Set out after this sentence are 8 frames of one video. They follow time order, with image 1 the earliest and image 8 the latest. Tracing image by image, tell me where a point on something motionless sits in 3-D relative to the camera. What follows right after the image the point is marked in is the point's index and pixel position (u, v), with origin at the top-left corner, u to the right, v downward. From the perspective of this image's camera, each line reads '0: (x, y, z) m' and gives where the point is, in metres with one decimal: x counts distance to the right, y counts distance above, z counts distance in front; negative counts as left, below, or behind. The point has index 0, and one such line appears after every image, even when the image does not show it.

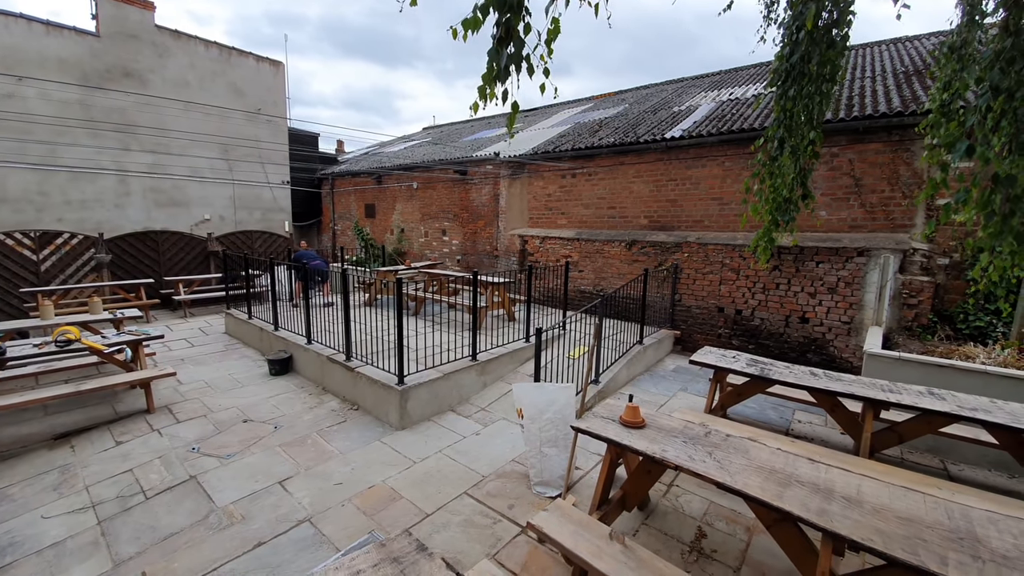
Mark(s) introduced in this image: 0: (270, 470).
0: (-2.0, -1.5, +3.4) m
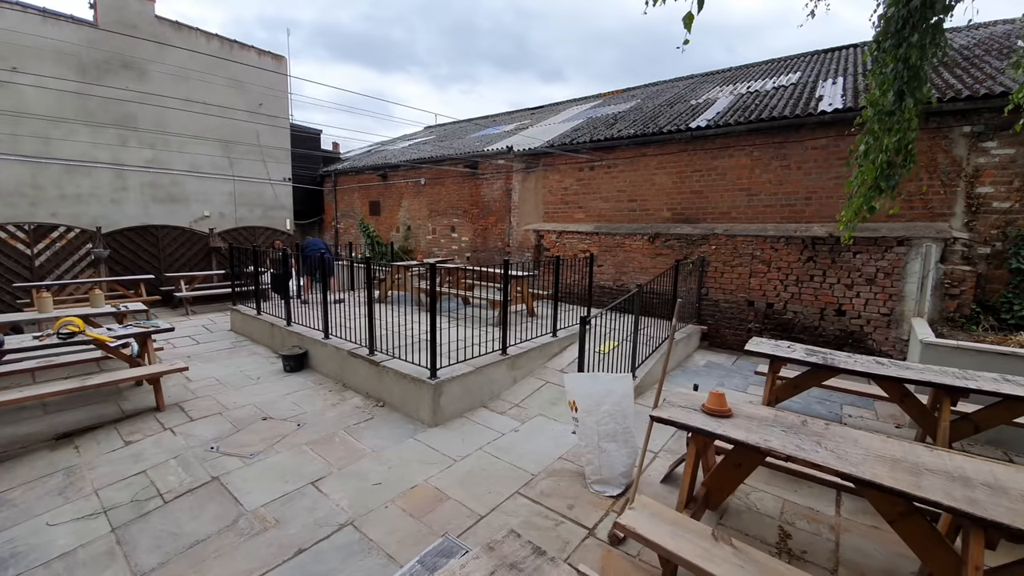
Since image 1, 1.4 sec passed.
0: (-1.6, -1.4, +3.1) m
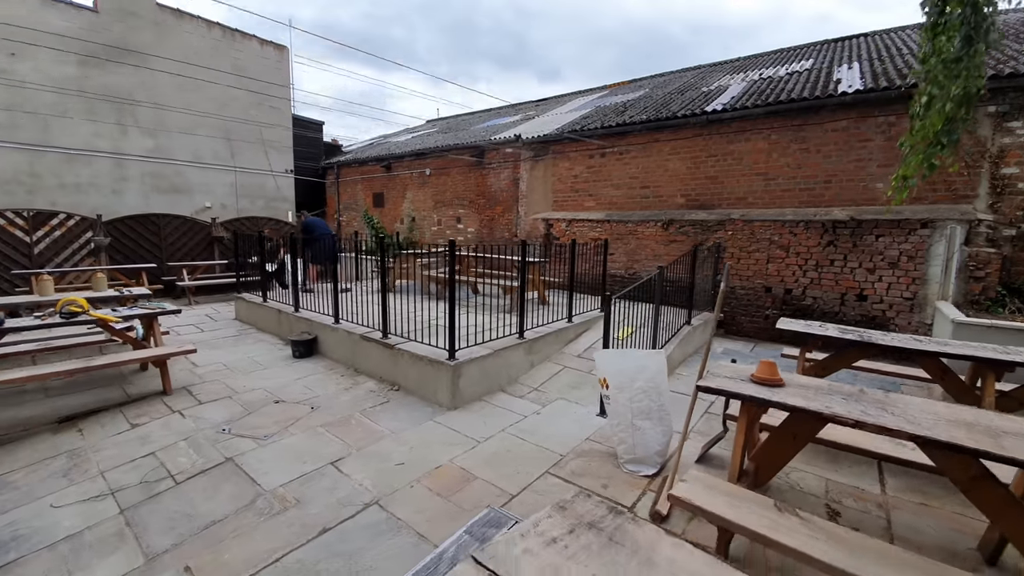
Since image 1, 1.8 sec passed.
0: (-1.4, -1.2, +2.9) m
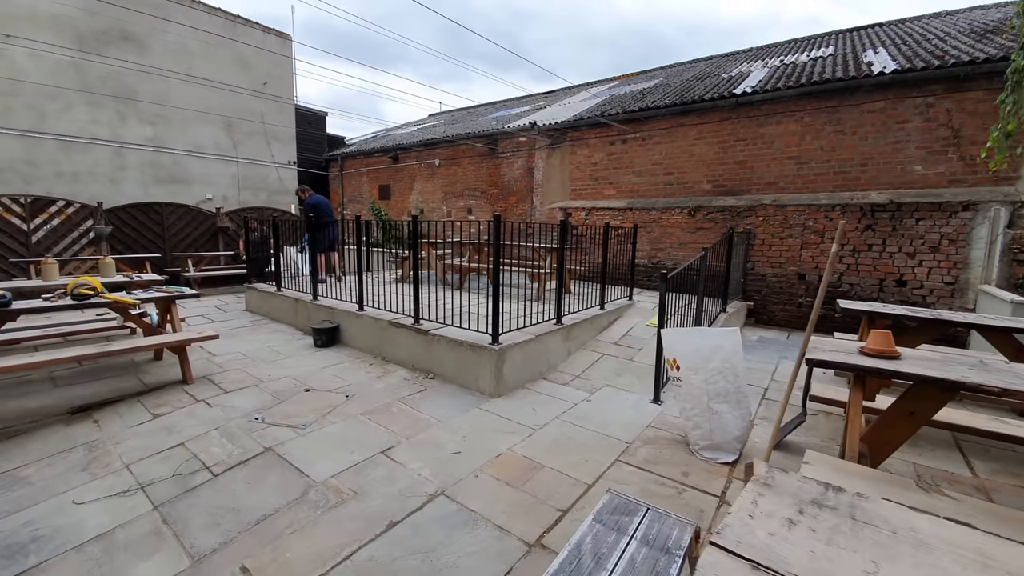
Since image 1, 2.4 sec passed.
0: (-1.0, -1.0, +2.7) m
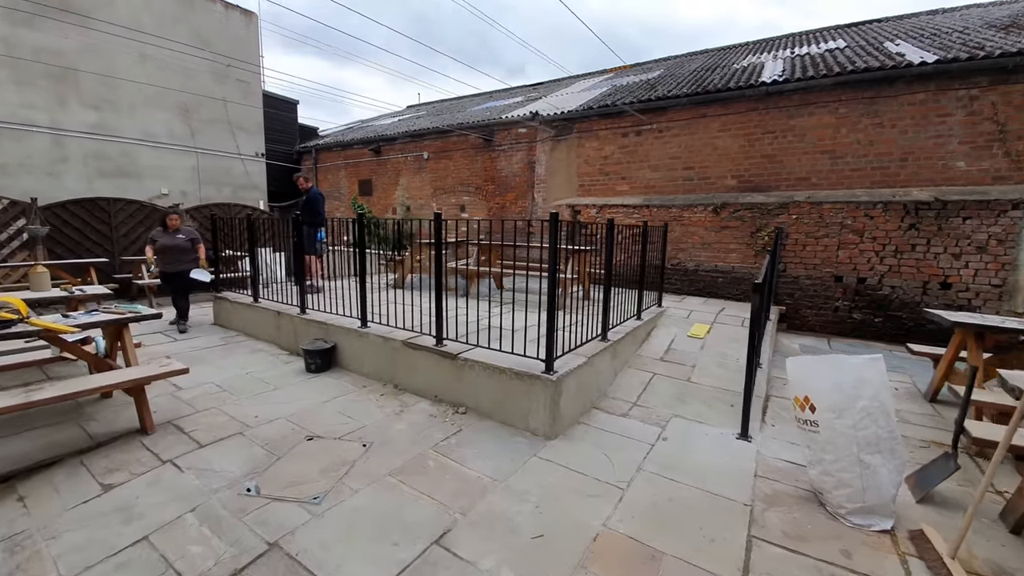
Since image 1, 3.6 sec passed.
0: (-0.5, -1.1, +2.0) m
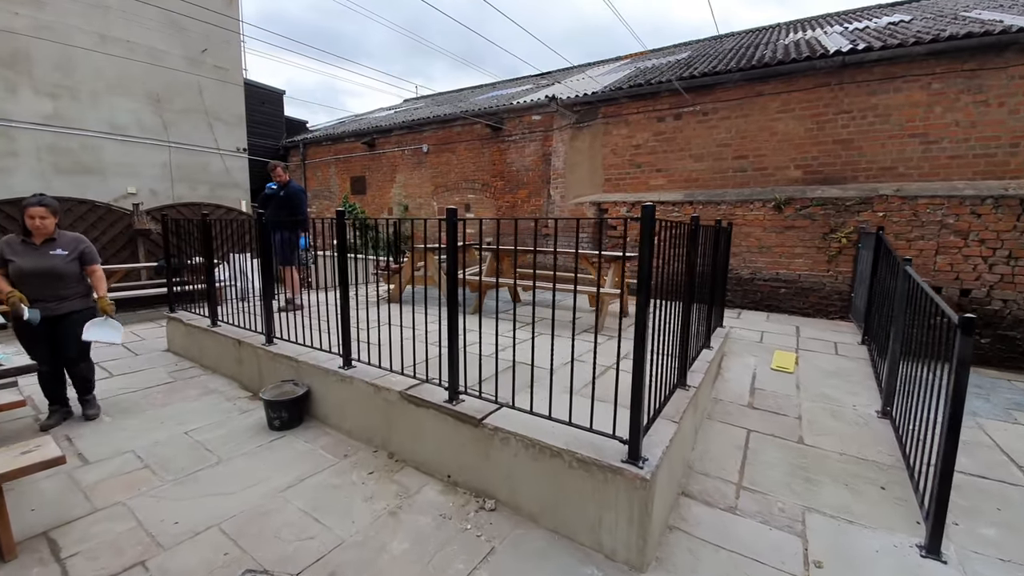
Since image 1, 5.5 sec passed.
0: (-0.2, -1.3, +0.9) m
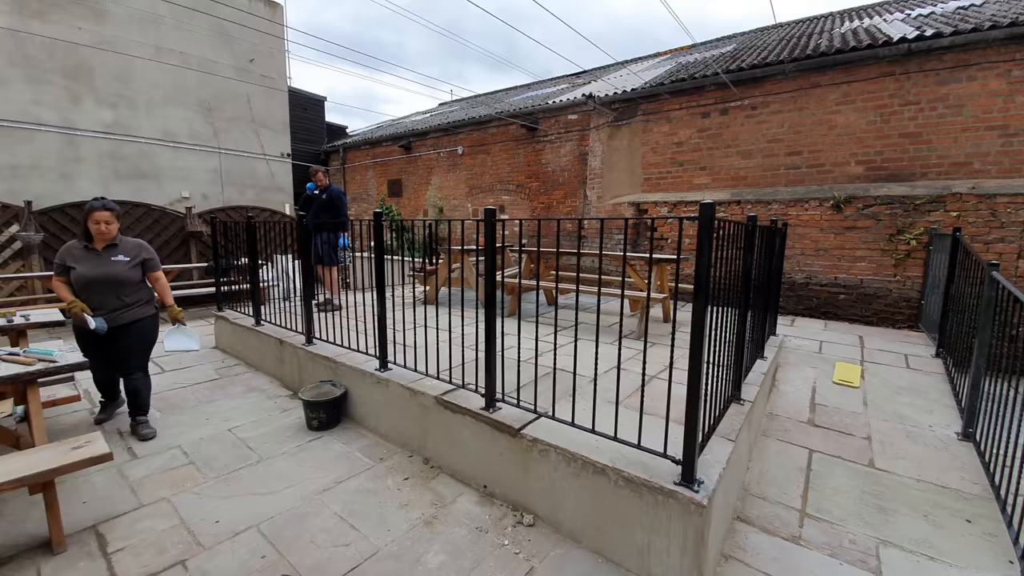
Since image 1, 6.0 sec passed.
0: (-0.1, -1.3, +0.8) m
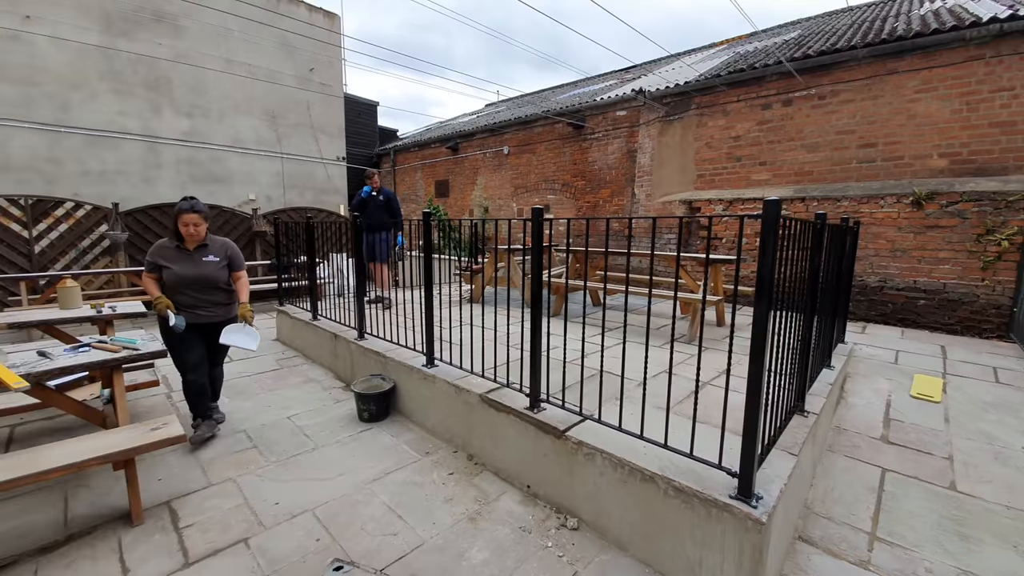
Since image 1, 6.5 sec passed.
0: (-0.1, -1.3, +0.8) m
